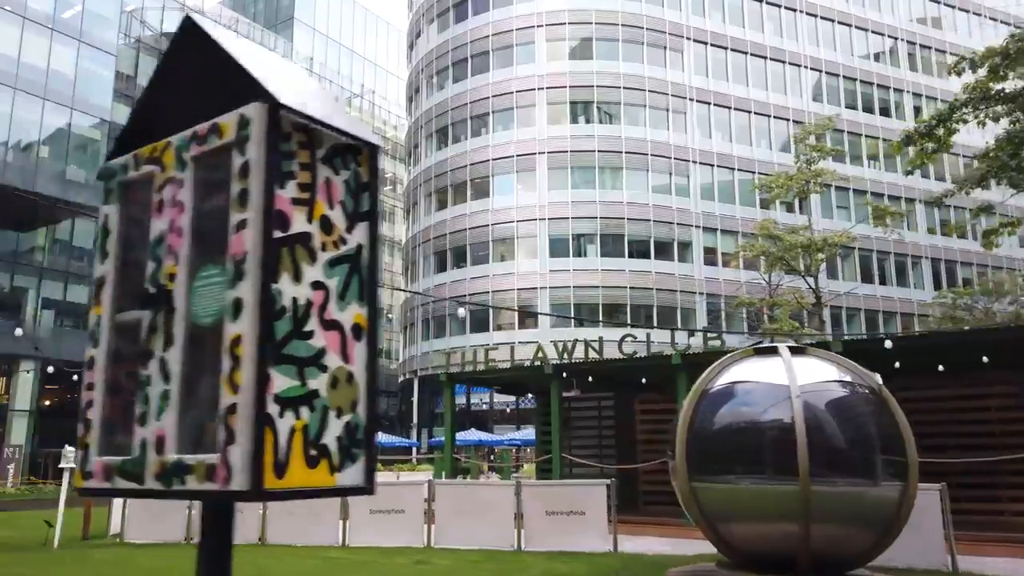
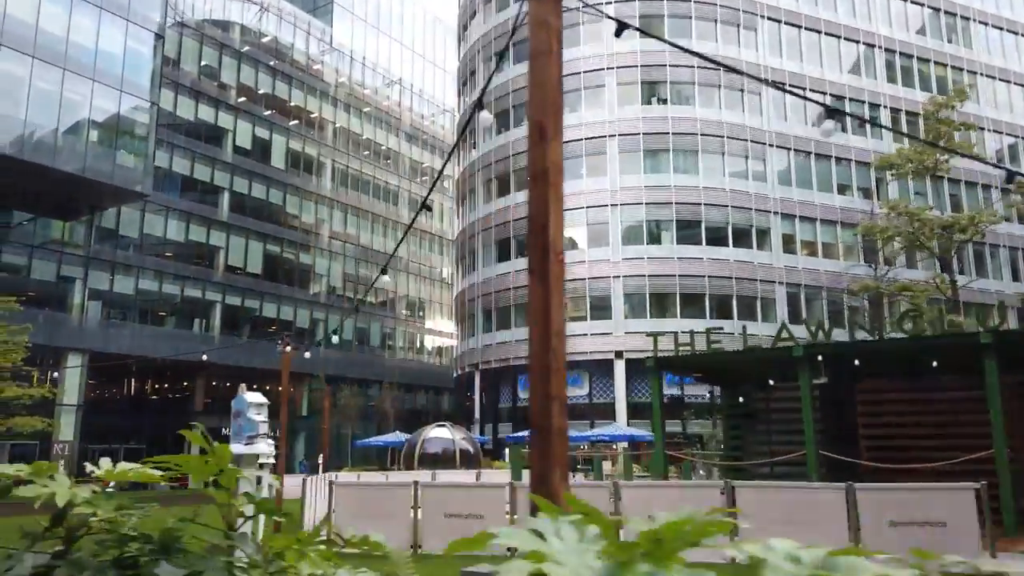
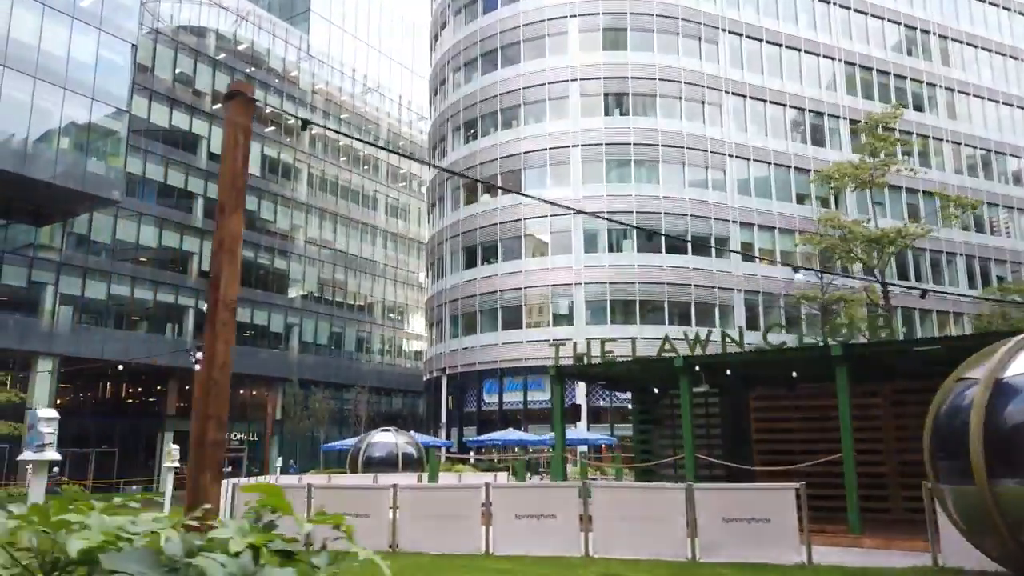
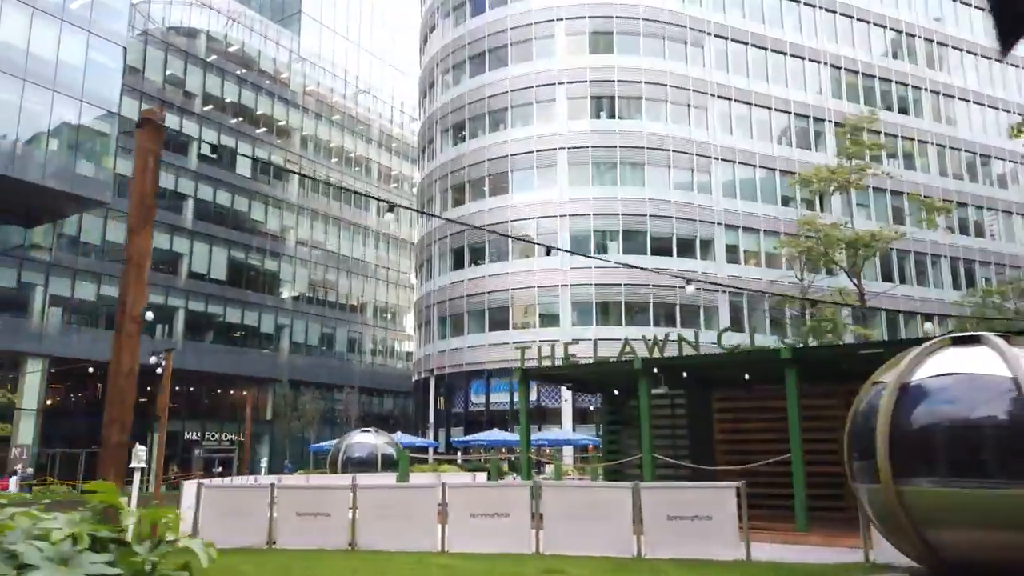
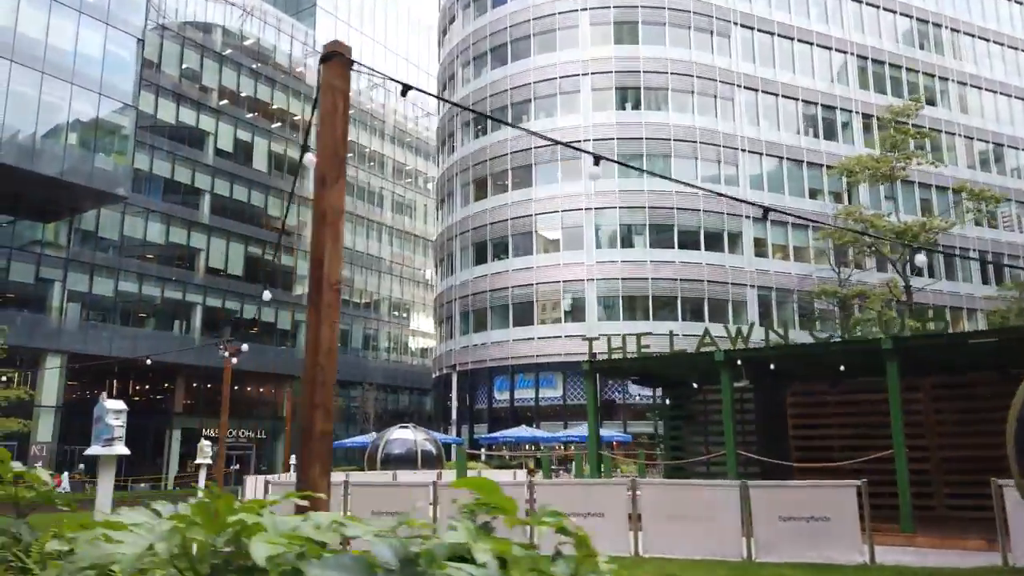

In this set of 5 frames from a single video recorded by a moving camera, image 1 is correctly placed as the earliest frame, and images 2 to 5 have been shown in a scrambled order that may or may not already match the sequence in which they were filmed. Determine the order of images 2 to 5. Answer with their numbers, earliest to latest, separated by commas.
4, 3, 5, 2
